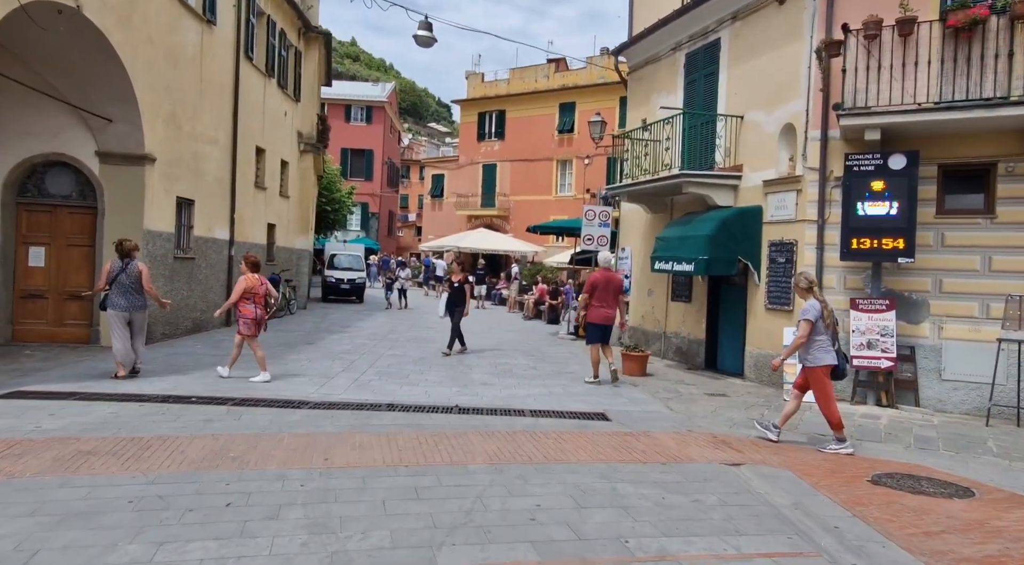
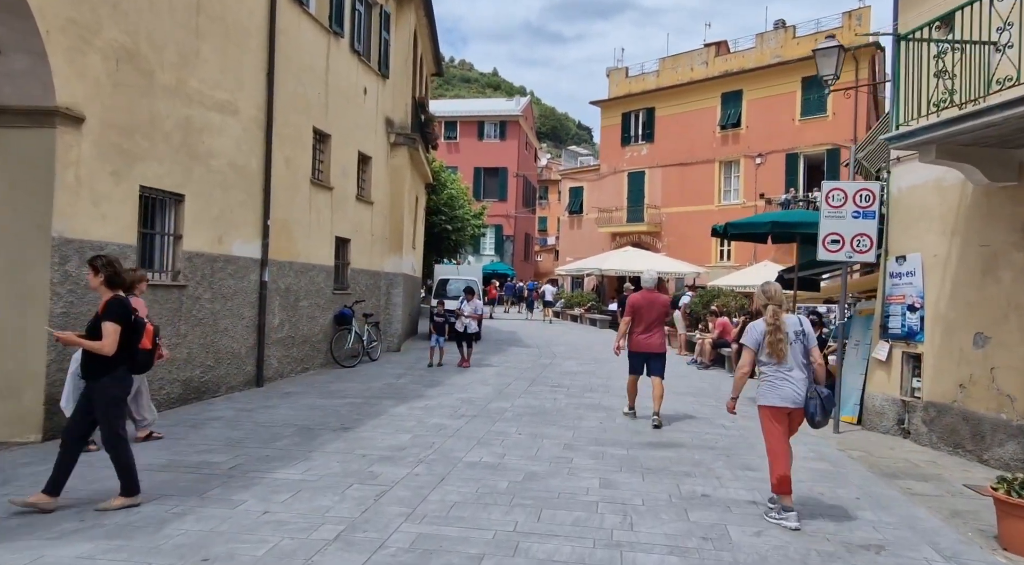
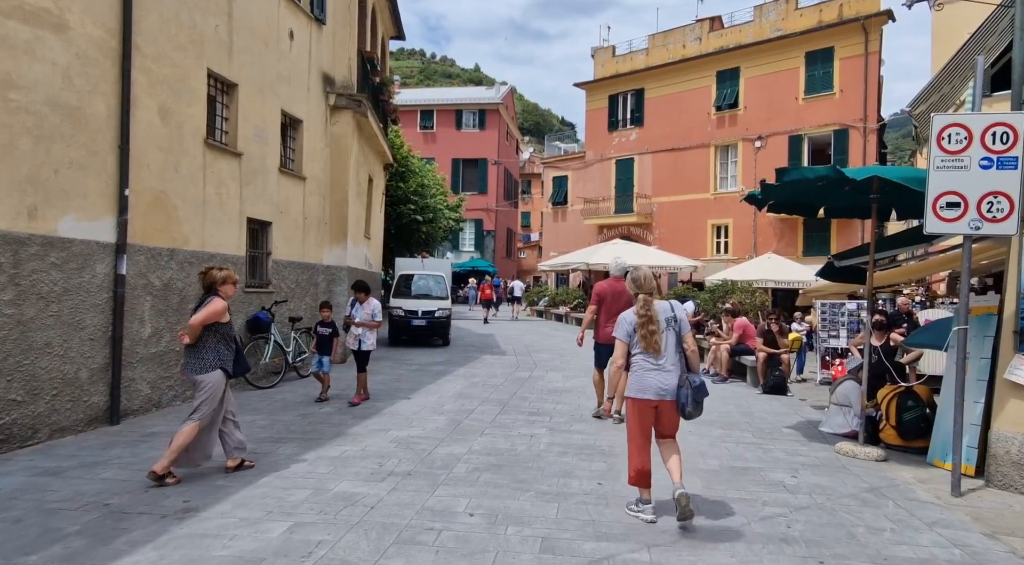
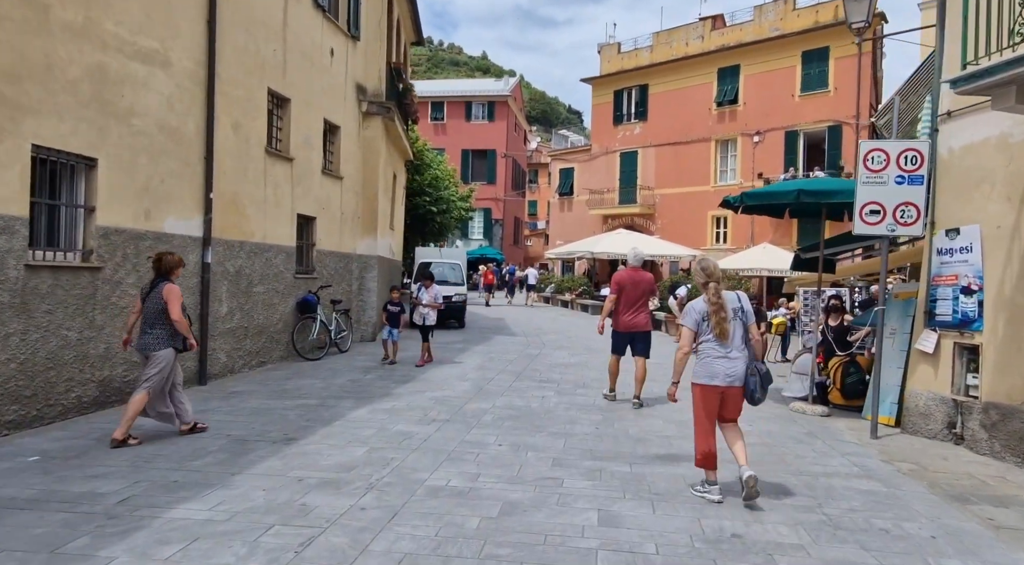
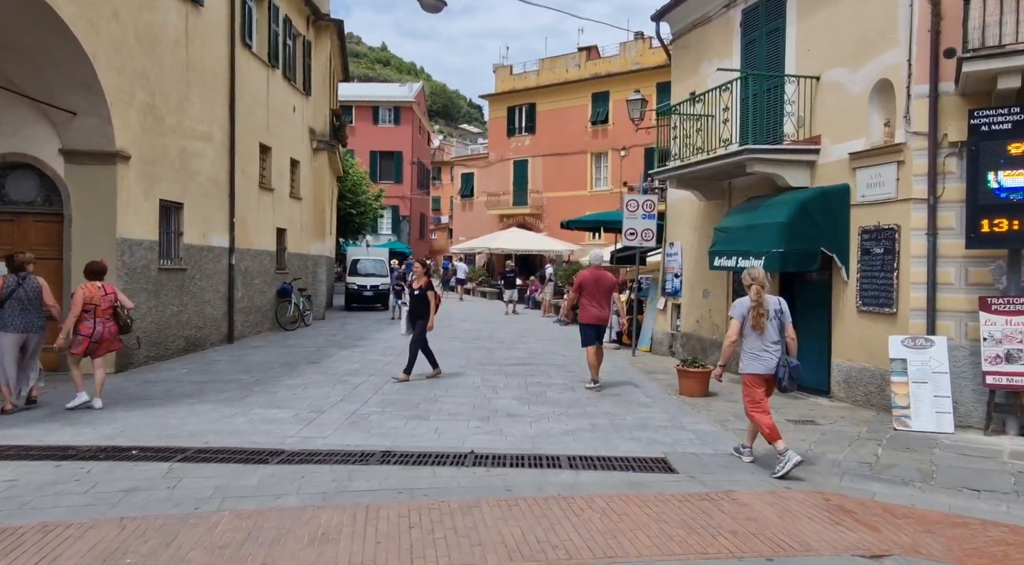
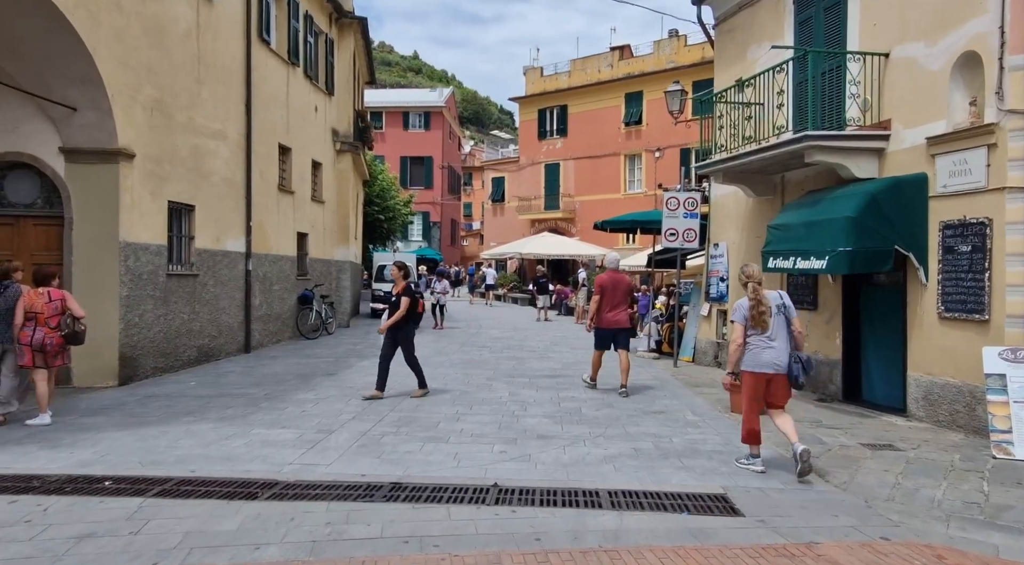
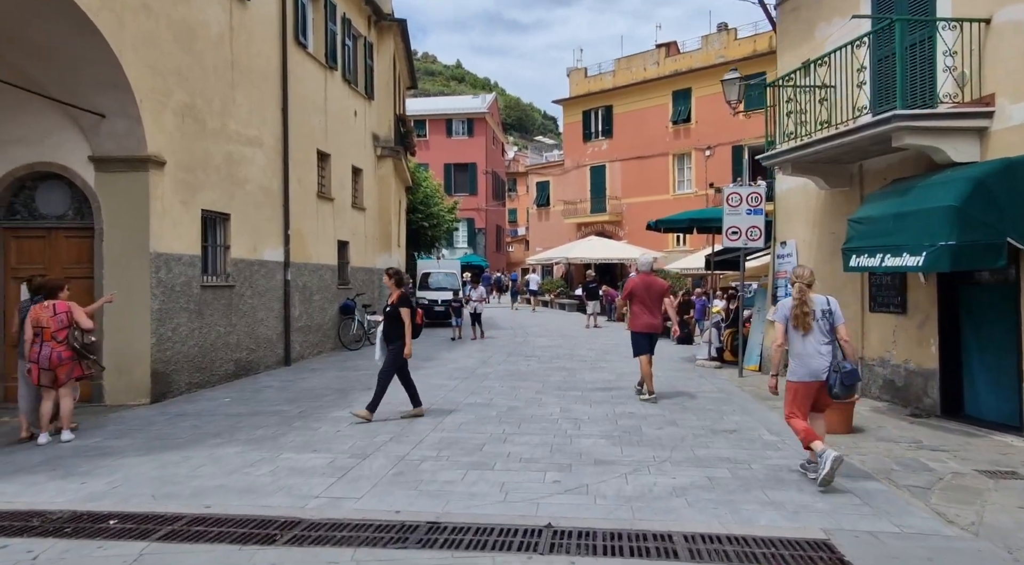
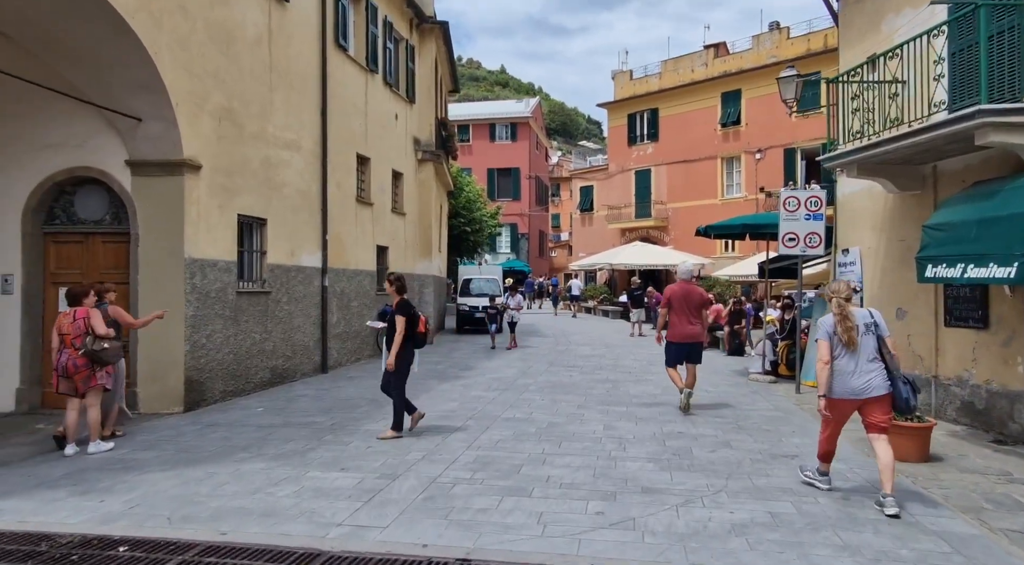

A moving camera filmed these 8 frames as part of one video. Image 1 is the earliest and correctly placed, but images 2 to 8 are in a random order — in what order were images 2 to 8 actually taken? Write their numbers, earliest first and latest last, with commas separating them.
5, 6, 7, 8, 2, 4, 3
